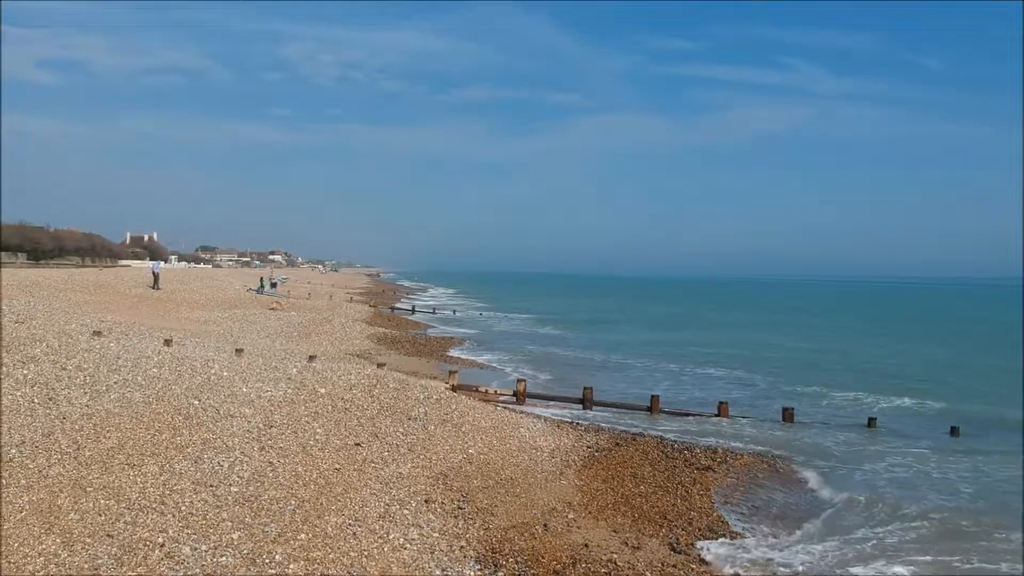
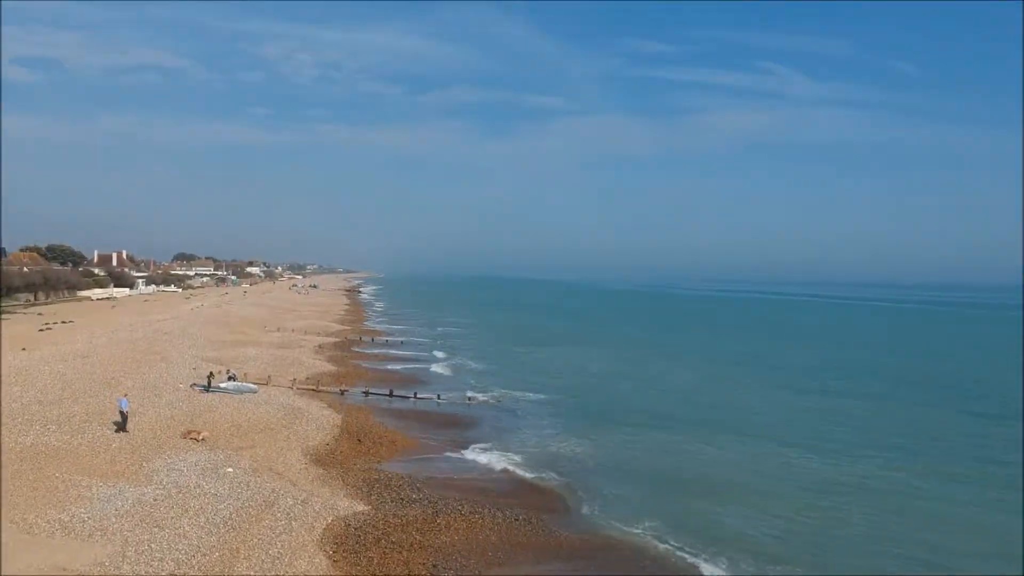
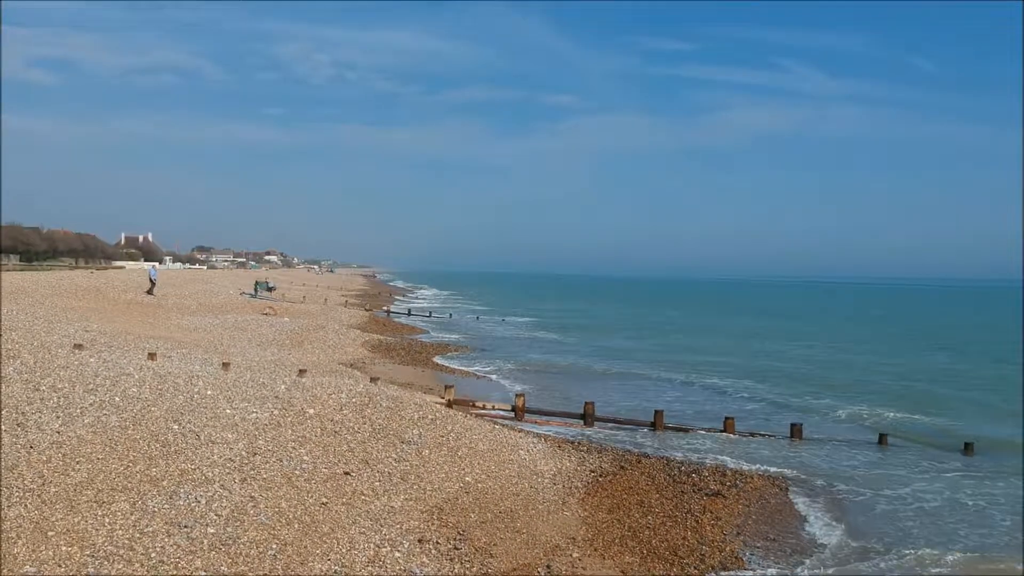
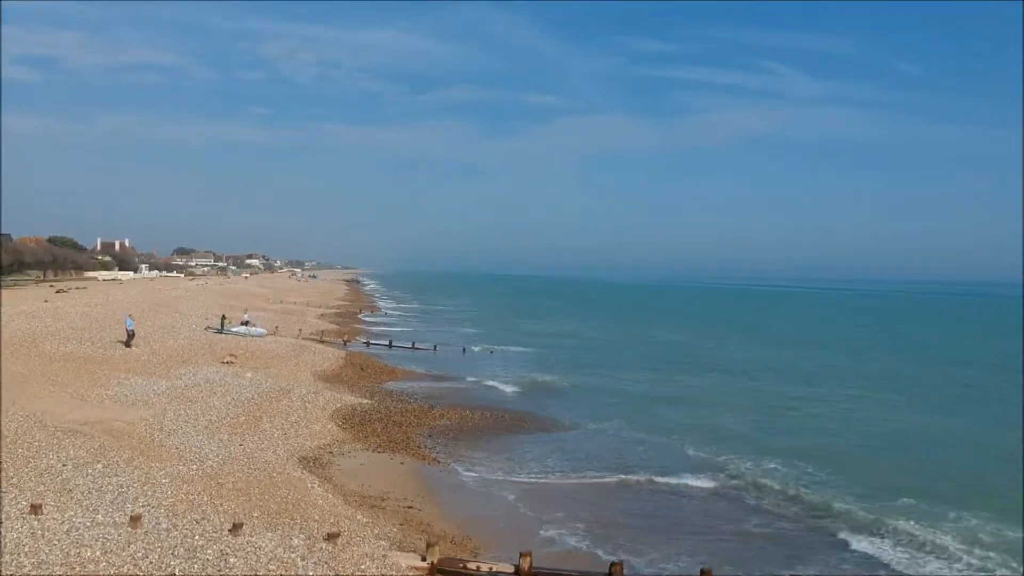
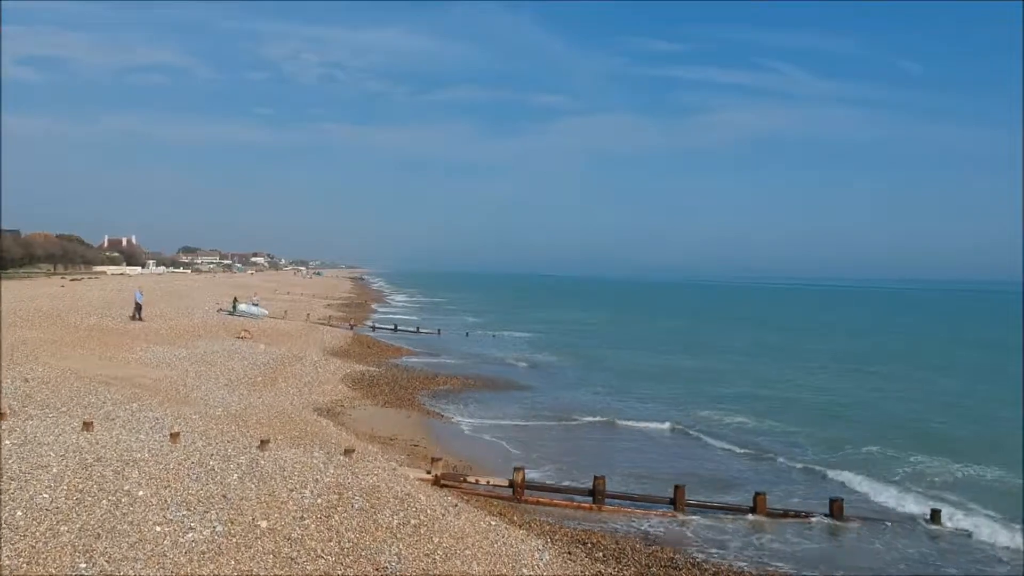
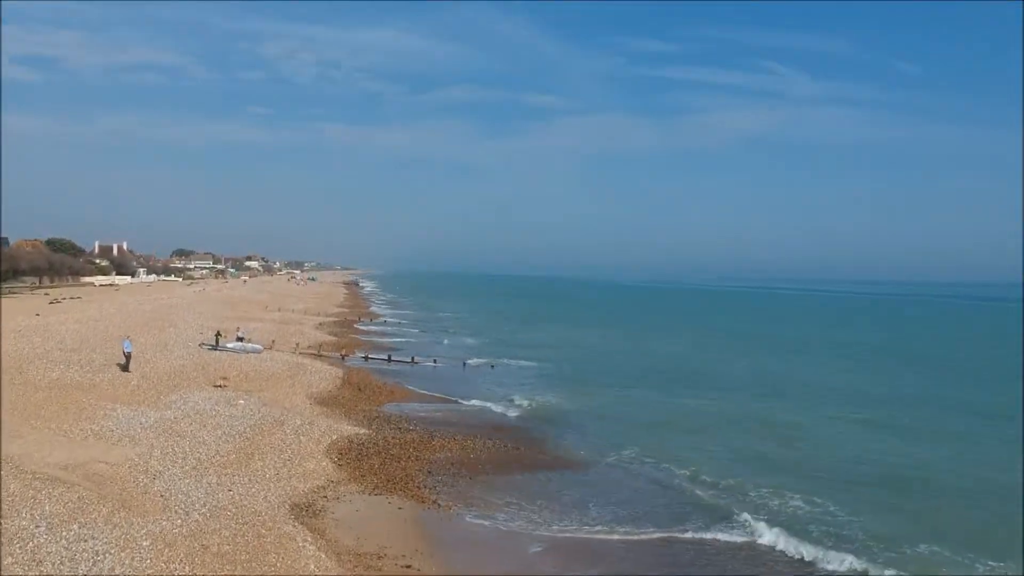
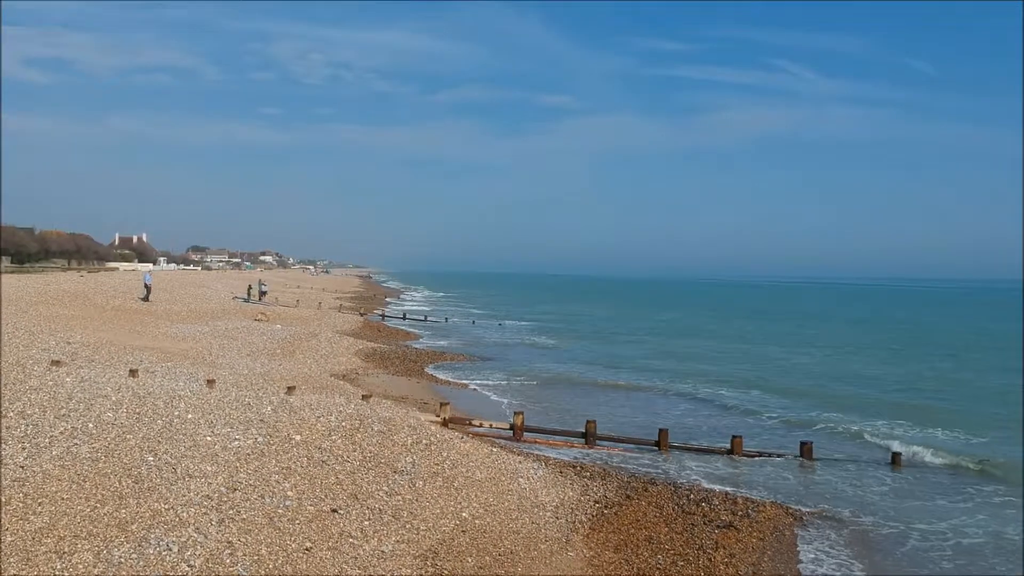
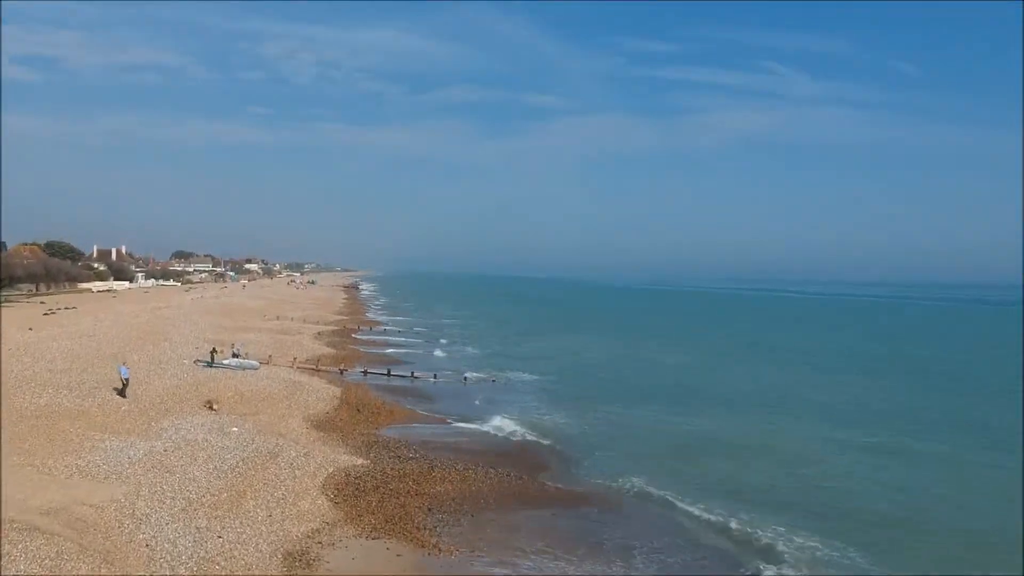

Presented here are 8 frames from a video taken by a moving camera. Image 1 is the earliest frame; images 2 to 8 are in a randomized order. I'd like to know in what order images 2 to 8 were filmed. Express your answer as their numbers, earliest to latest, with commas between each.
3, 7, 5, 4, 6, 8, 2
